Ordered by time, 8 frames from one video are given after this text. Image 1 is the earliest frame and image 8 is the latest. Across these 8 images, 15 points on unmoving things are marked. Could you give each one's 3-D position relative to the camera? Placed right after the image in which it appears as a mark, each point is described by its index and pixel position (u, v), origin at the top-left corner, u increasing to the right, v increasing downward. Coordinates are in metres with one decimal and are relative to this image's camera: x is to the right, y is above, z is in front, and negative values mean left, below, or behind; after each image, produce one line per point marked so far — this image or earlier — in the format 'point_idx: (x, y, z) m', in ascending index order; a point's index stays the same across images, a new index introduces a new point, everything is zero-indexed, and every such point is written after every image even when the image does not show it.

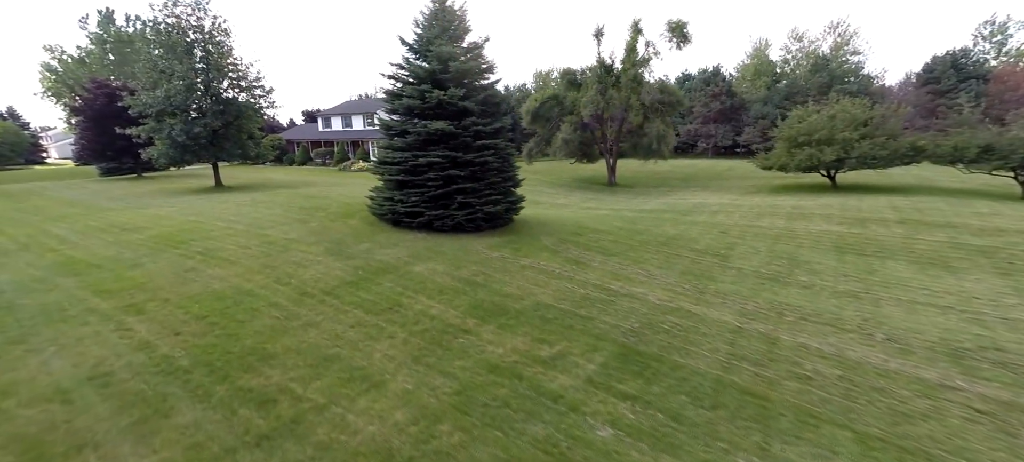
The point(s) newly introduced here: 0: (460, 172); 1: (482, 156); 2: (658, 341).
0: (-1.2, +1.4, +9.4) m
1: (-0.7, +1.8, +9.6) m
2: (+1.9, -1.4, +5.2) m
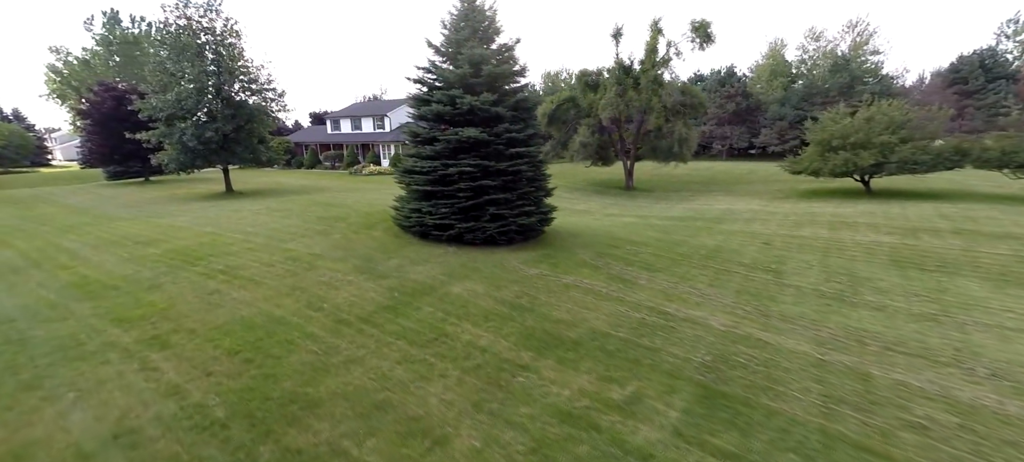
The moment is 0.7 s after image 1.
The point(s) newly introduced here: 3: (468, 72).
0: (-0.4, +1.1, +8.9) m
1: (+0.1, +1.5, +9.1) m
2: (+2.6, -1.7, +4.6) m
3: (-1.0, +3.5, +8.9) m
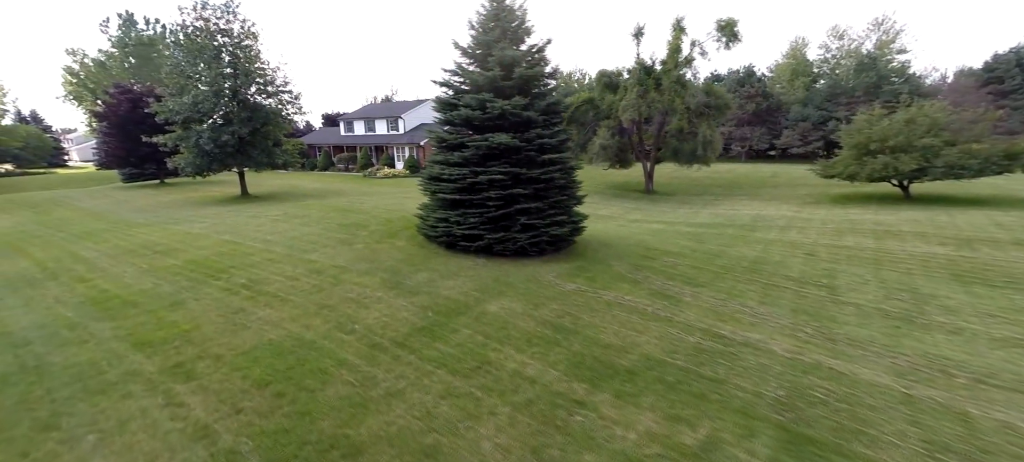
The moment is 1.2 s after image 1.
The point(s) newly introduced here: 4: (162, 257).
0: (+0.2, +0.9, +8.5) m
1: (+0.7, +1.3, +8.6) m
2: (+3.2, -1.9, +4.1) m
3: (-0.3, +3.3, +8.5) m
4: (-7.6, -0.6, +8.8) m
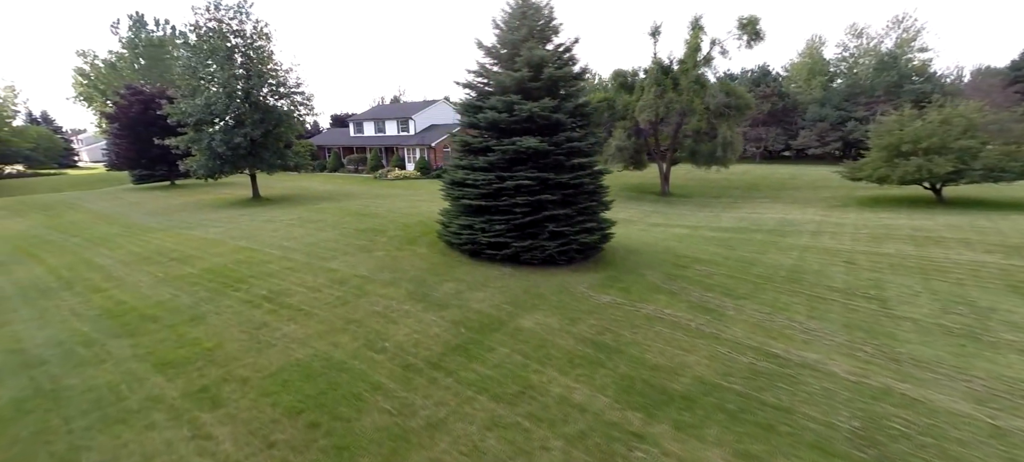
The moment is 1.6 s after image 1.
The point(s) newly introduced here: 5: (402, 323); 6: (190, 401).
0: (+0.8, +0.7, +8.1) m
1: (+1.3, +1.1, +8.3) m
2: (+3.7, -2.1, +3.7) m
3: (+0.3, +3.1, +8.1) m
4: (-7.0, -0.7, +8.6) m
5: (-1.6, -1.3, +5.9) m
6: (-3.3, -1.7, +4.1) m
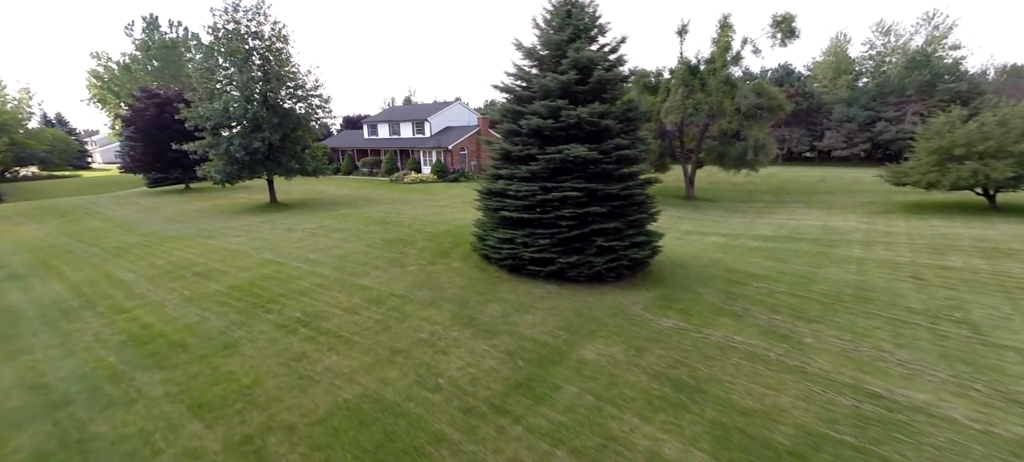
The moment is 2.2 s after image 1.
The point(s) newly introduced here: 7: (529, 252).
0: (+1.6, +0.4, +7.5) m
1: (+2.2, +0.8, +7.7) m
2: (+4.4, -2.4, +3.1) m
3: (+1.1, +2.9, +7.6) m
4: (-6.2, -1.0, +8.1) m
5: (-0.8, -1.6, +5.4) m
6: (-2.5, -2.0, +3.6) m
7: (+0.3, -0.4, +7.8) m
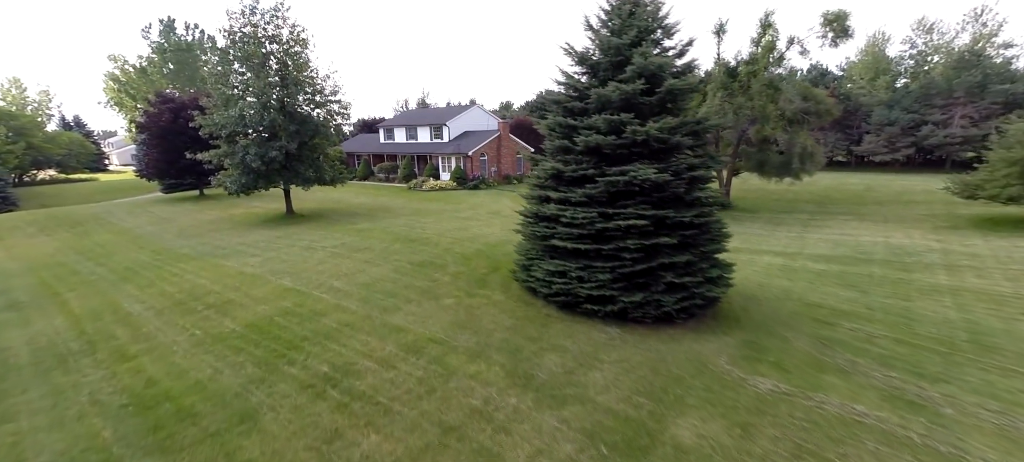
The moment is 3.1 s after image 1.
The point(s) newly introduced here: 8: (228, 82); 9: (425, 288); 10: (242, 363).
0: (+2.5, -0.1, +6.5) m
1: (+3.1, +0.3, +6.6) m
2: (+5.2, -2.9, +2.0) m
3: (+2.0, +2.3, +6.5) m
4: (-5.3, -1.5, +7.2) m
5: (+0.1, -2.2, +4.4) m
6: (-1.7, -2.5, +2.6) m
7: (+1.2, -0.9, +6.8) m
8: (-11.3, +5.9, +16.1) m
9: (-1.8, -1.2, +8.4) m
10: (-3.9, -1.9, +5.8) m
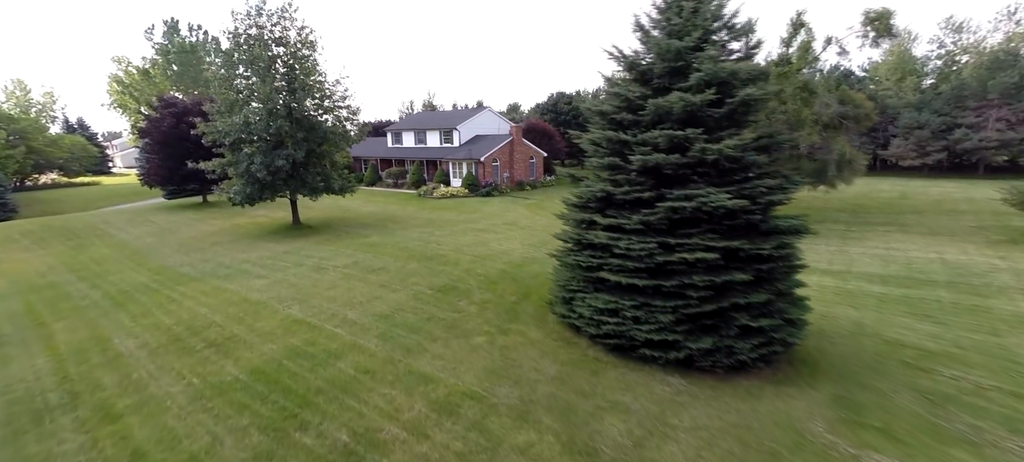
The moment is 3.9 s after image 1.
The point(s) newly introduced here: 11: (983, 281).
0: (+3.2, -0.6, +5.5) m
1: (+3.7, -0.2, +5.6) m
2: (+5.8, -3.4, +1.0) m
3: (+2.7, +1.8, +5.6) m
4: (-4.6, -2.0, +6.4) m
5: (+0.7, -2.6, +3.4) m
6: (-1.1, -3.0, +1.7) m
7: (+1.9, -1.4, +5.8) m
8: (-10.6, +5.4, +15.3) m
9: (-1.1, -1.6, +7.5) m
10: (-3.2, -2.3, +4.9) m
11: (+11.8, -1.3, +10.2) m
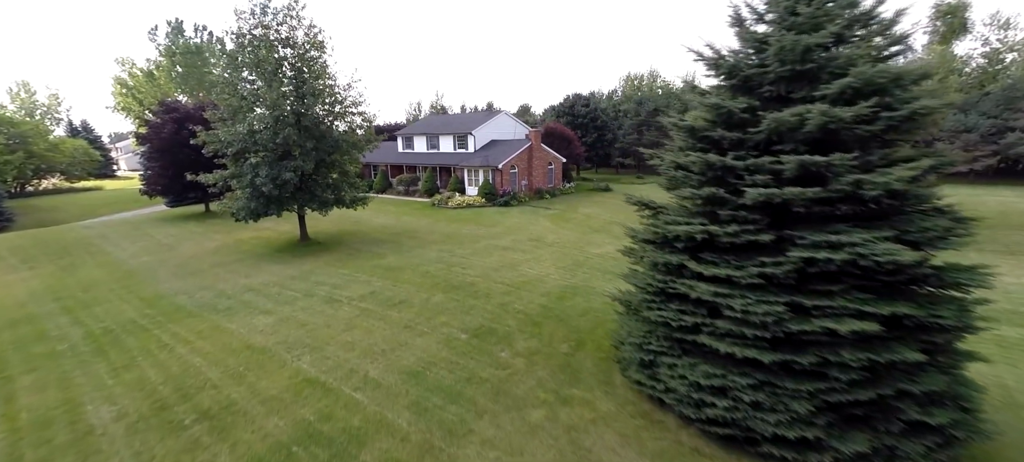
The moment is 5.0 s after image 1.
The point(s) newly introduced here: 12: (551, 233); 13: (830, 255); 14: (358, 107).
0: (+4.1, -1.2, +4.1) m
1: (+4.6, -0.8, +4.2) m
2: (+6.7, -4.0, -0.5) m
3: (+3.6, +1.2, +4.1) m
4: (-3.7, -2.6, +5.0) m
5: (+1.5, -3.3, +2.0) m
6: (-0.2, -3.6, +0.3) m
7: (+2.8, -2.1, +4.4) m
8: (-9.6, +4.8, +14.0) m
9: (-0.2, -2.3, +6.1) m
10: (-2.3, -3.0, +3.5) m
11: (+12.7, -1.9, +8.6) m
12: (+1.5, -0.1, +16.3) m
13: (+3.3, -0.3, +4.1) m
14: (-5.8, +4.6, +15.3) m
